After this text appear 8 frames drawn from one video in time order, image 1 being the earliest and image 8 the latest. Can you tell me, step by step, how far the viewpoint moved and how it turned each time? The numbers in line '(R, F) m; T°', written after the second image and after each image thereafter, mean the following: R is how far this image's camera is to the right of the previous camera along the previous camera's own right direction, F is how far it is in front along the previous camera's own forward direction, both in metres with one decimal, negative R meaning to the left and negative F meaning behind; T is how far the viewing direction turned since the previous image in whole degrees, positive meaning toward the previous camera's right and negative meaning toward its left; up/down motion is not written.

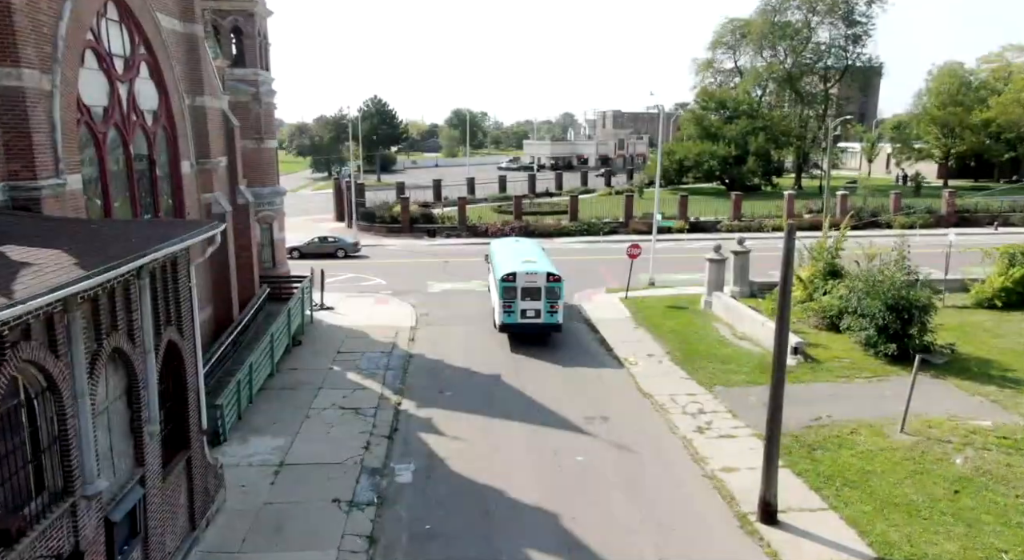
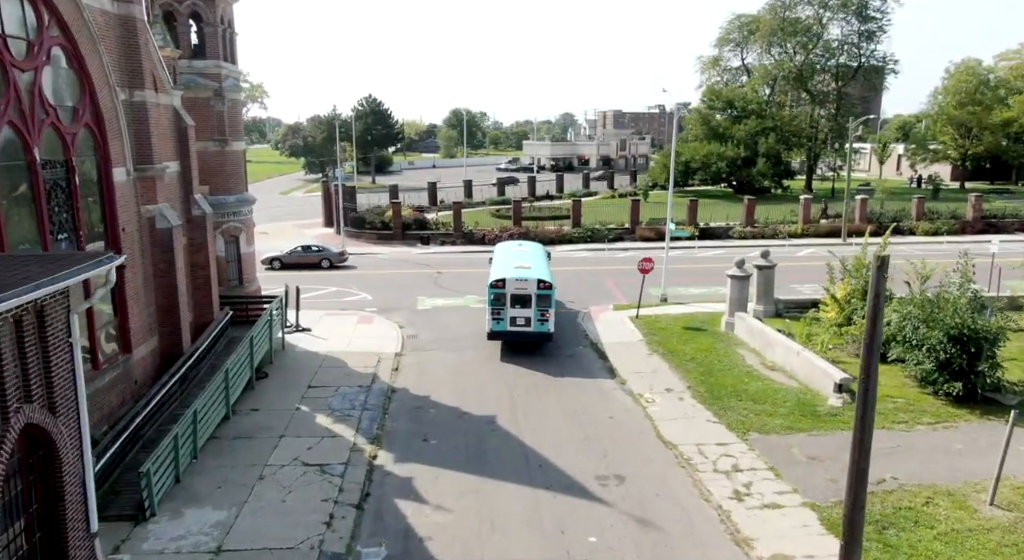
(0.0, +2.5) m; 0°
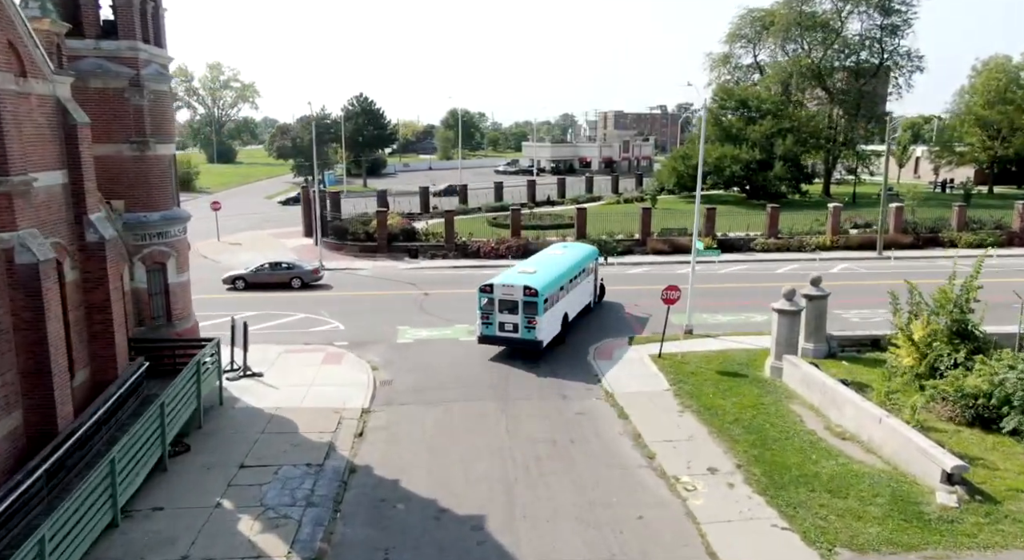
(+0.1, +3.9) m; 0°
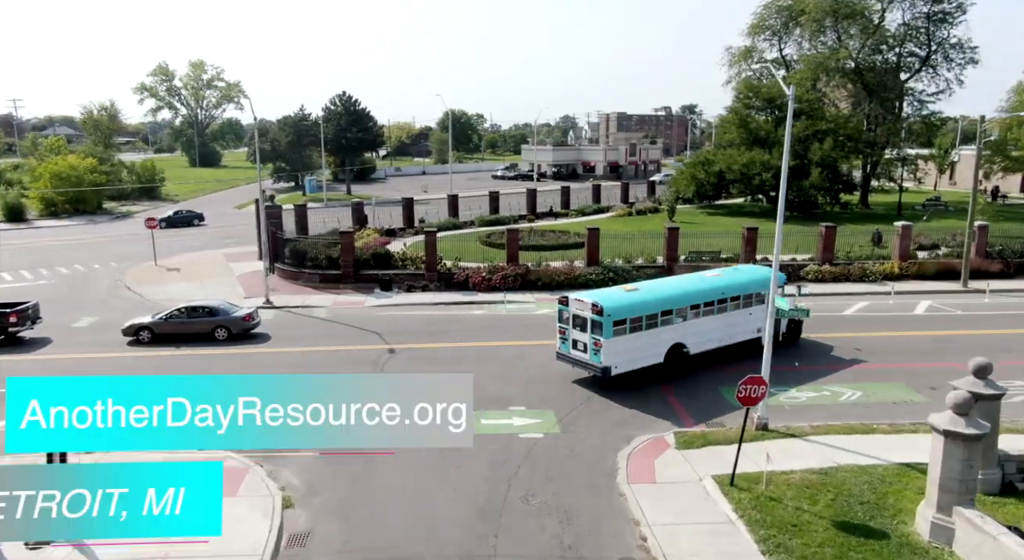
(+0.1, +6.7) m; 0°
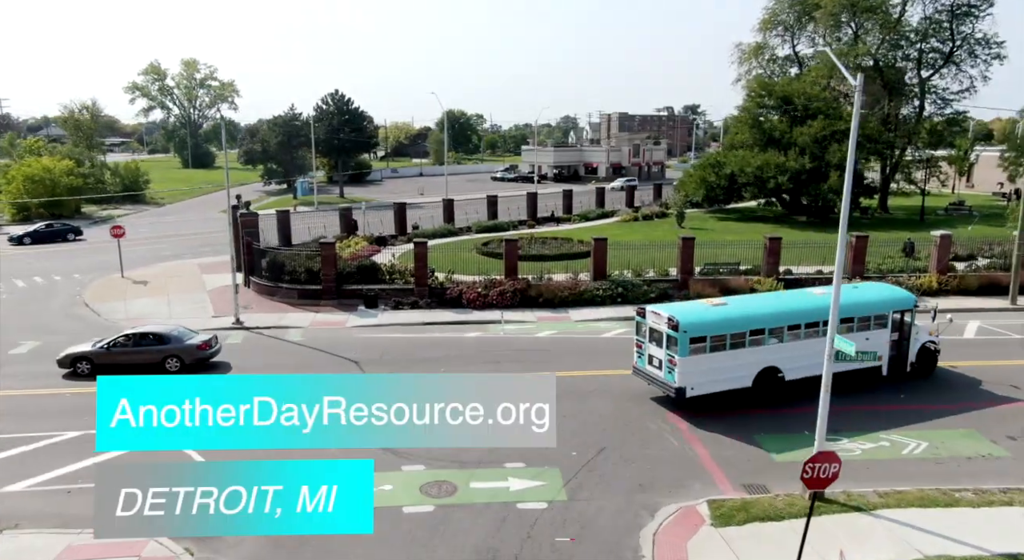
(+0.1, +2.8) m; 0°
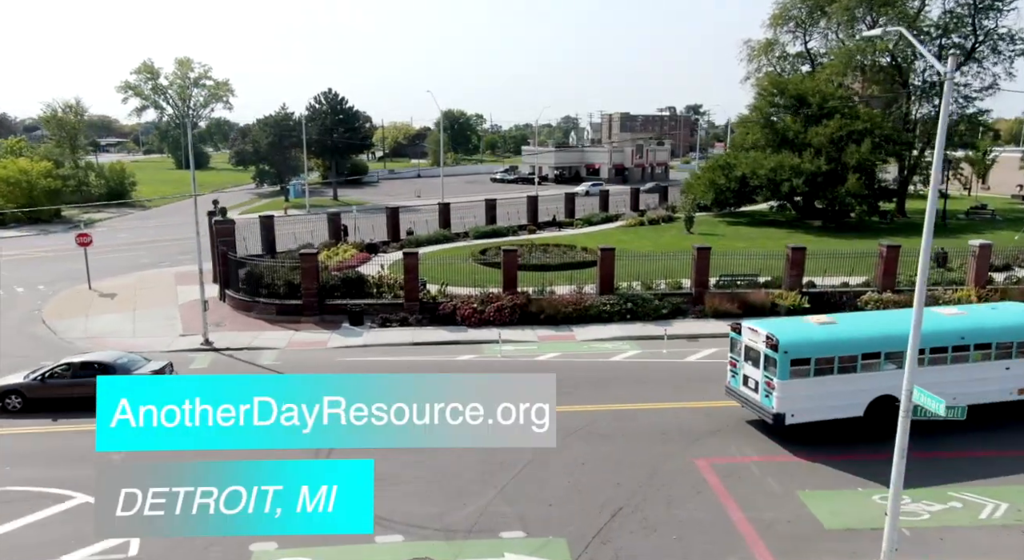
(0.0, +2.3) m; 0°
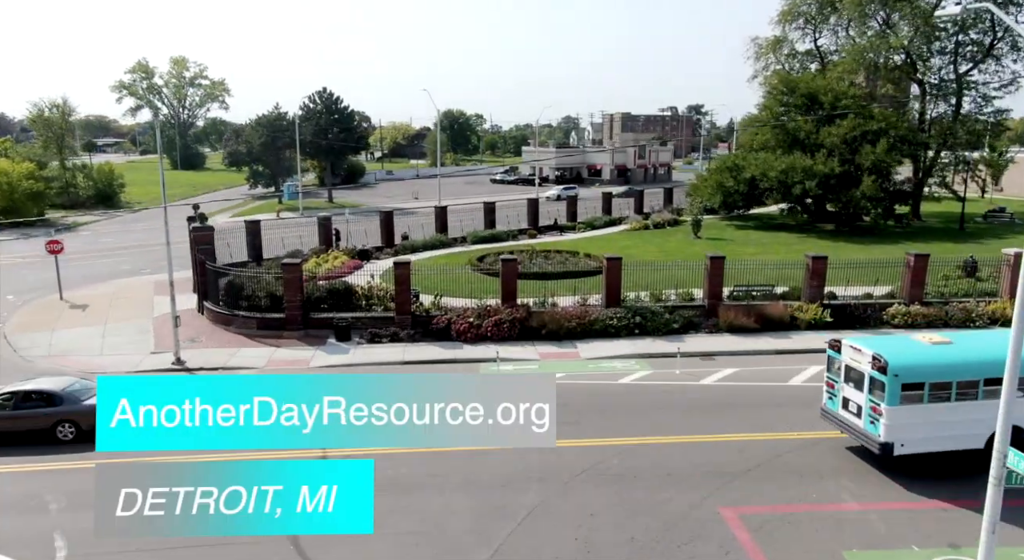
(0.0, +1.7) m; 0°
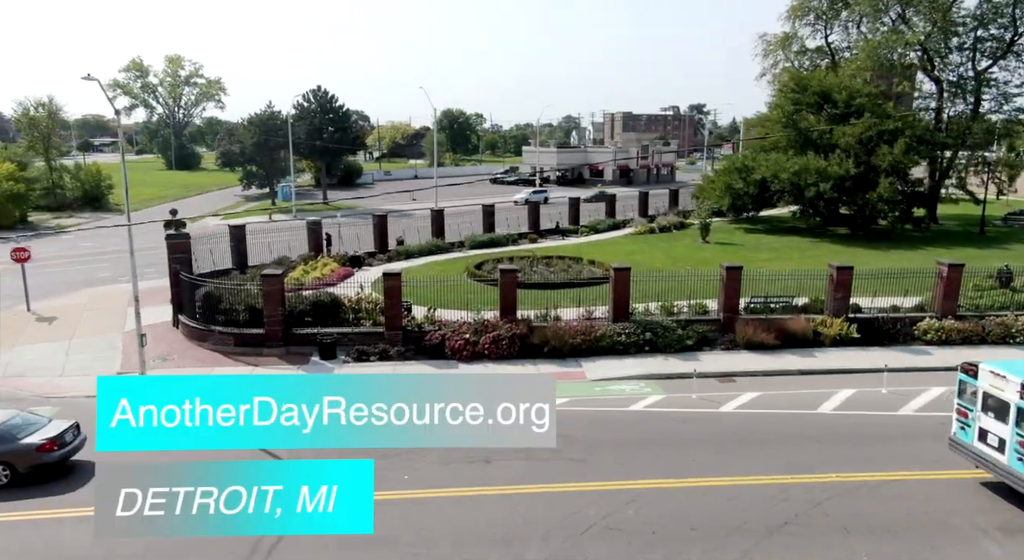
(0.0, +1.8) m; 0°
